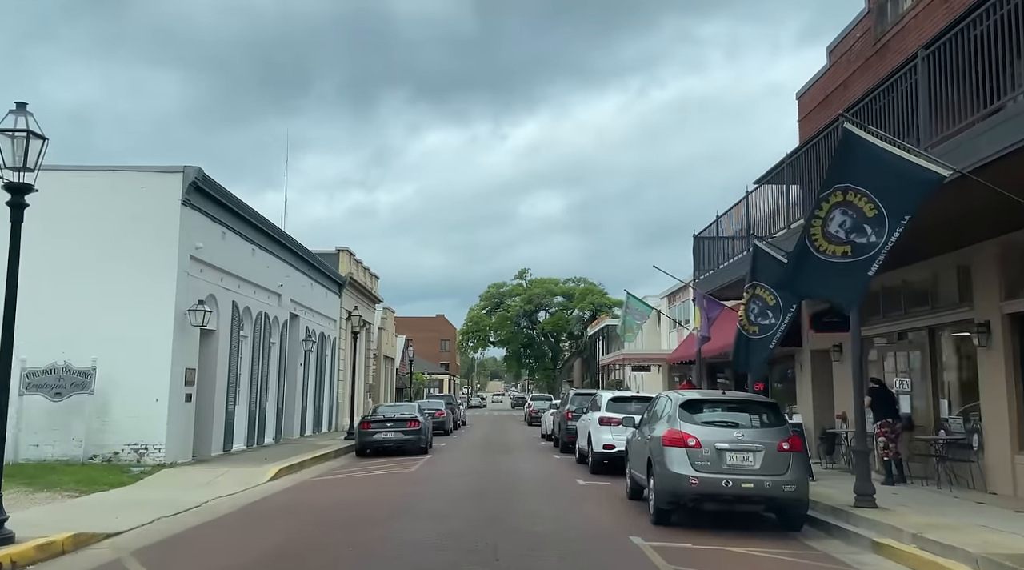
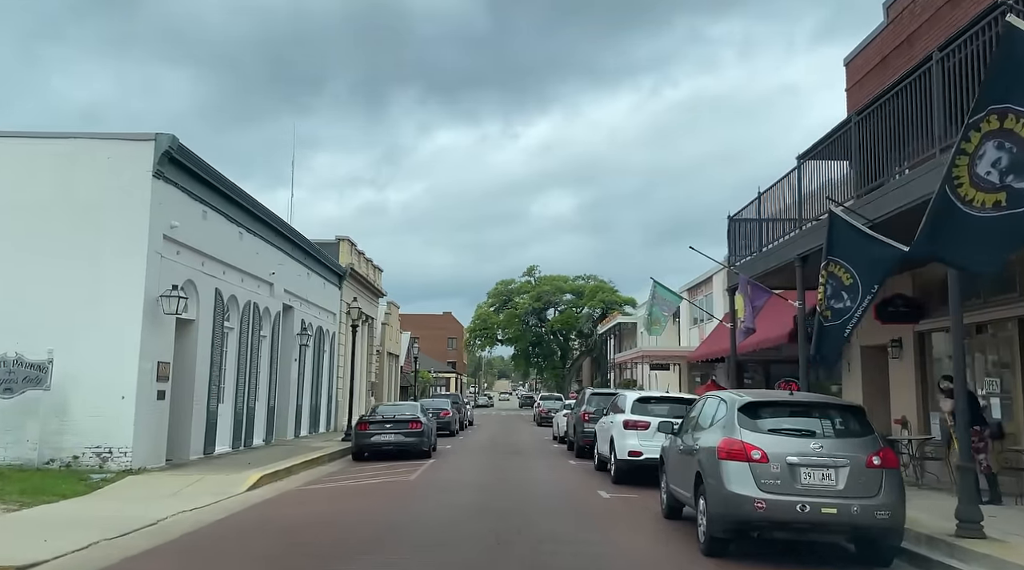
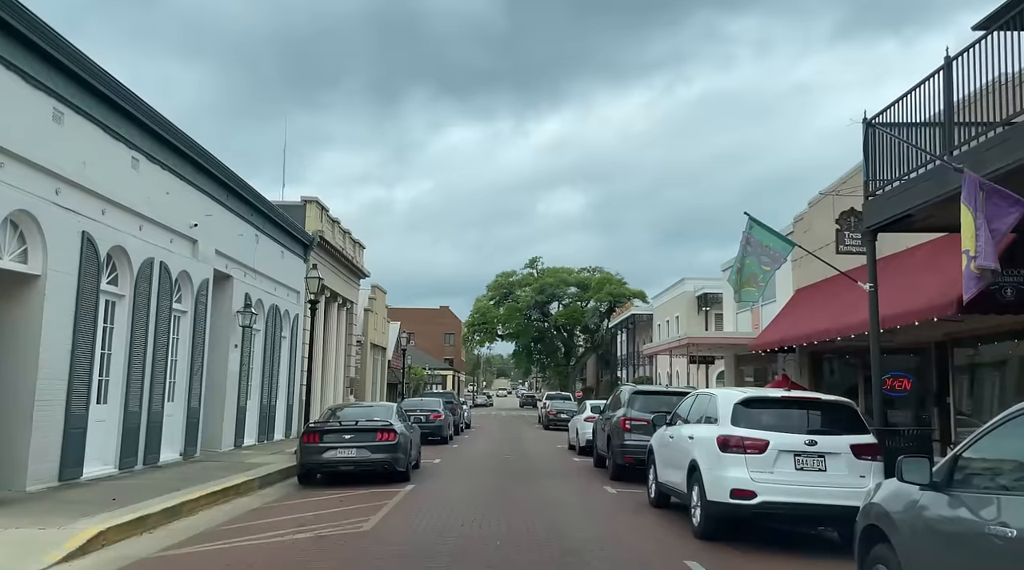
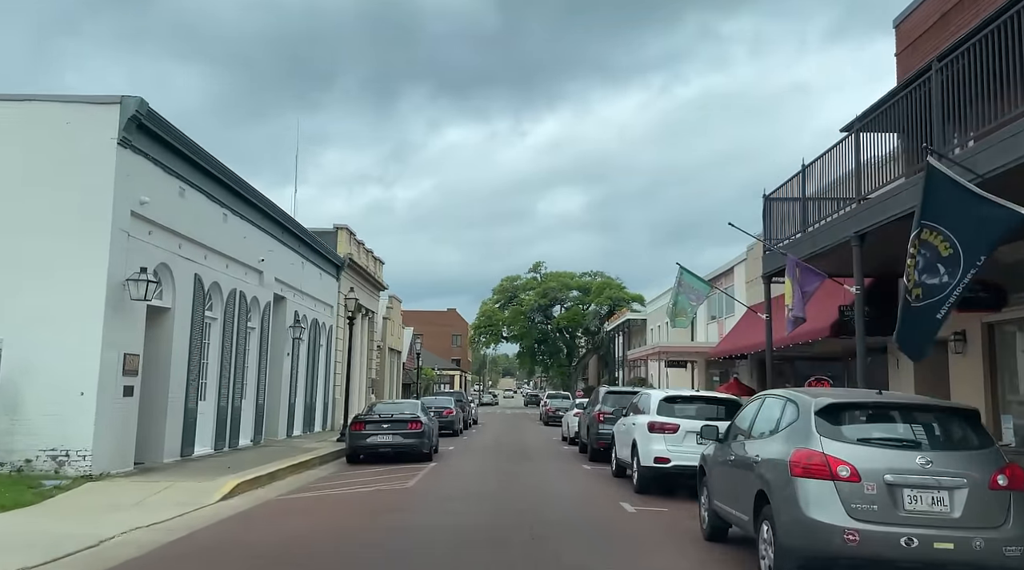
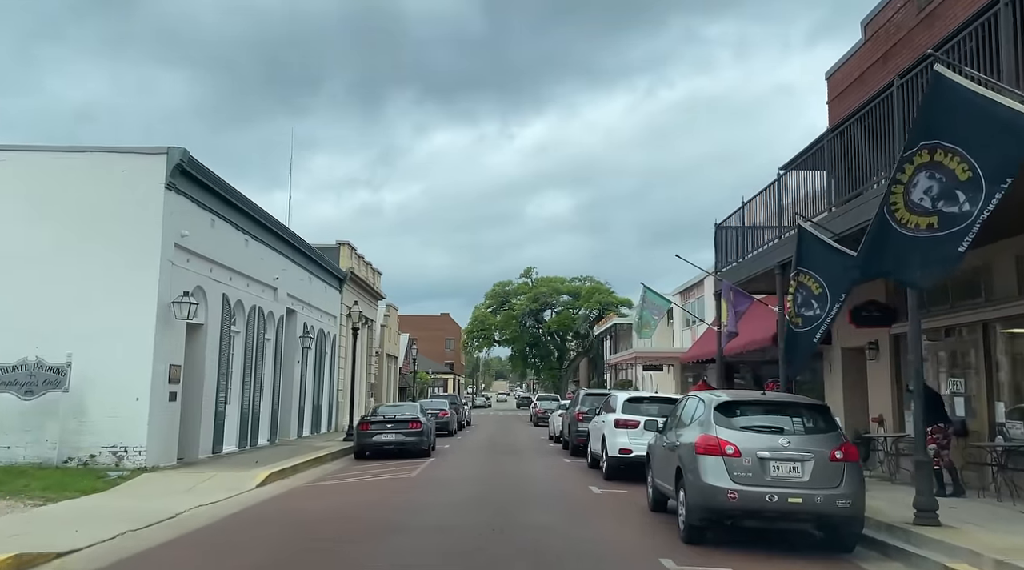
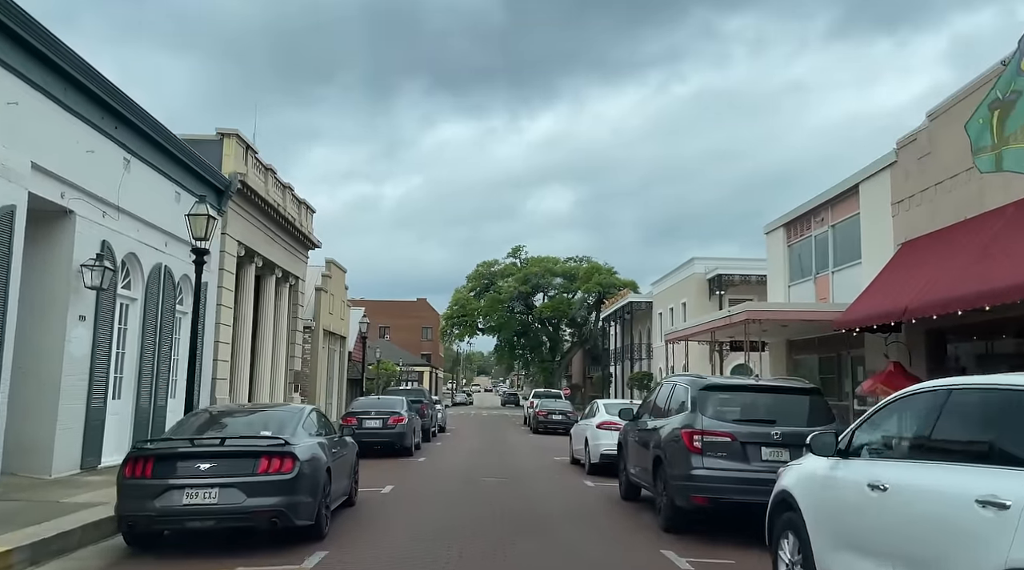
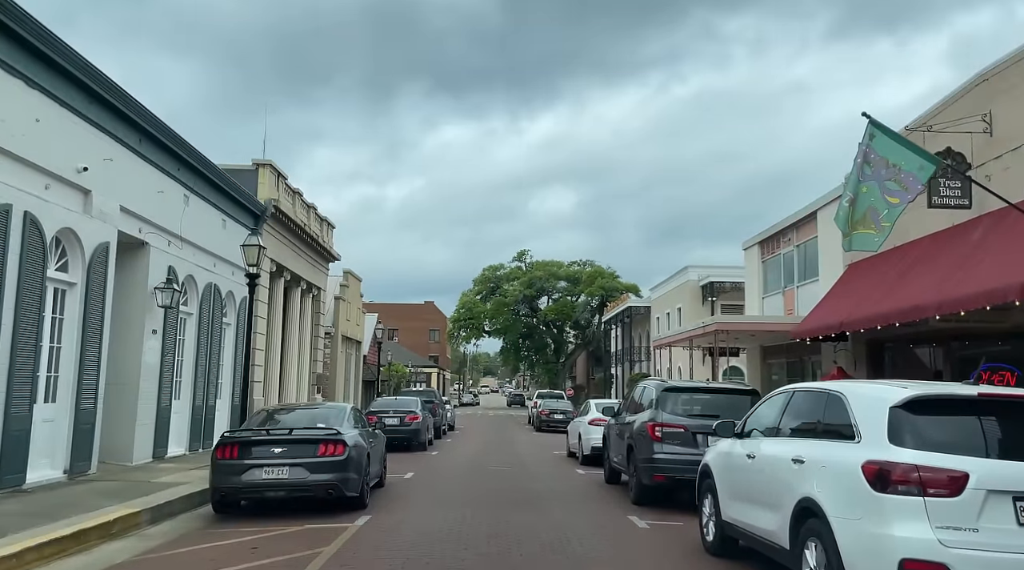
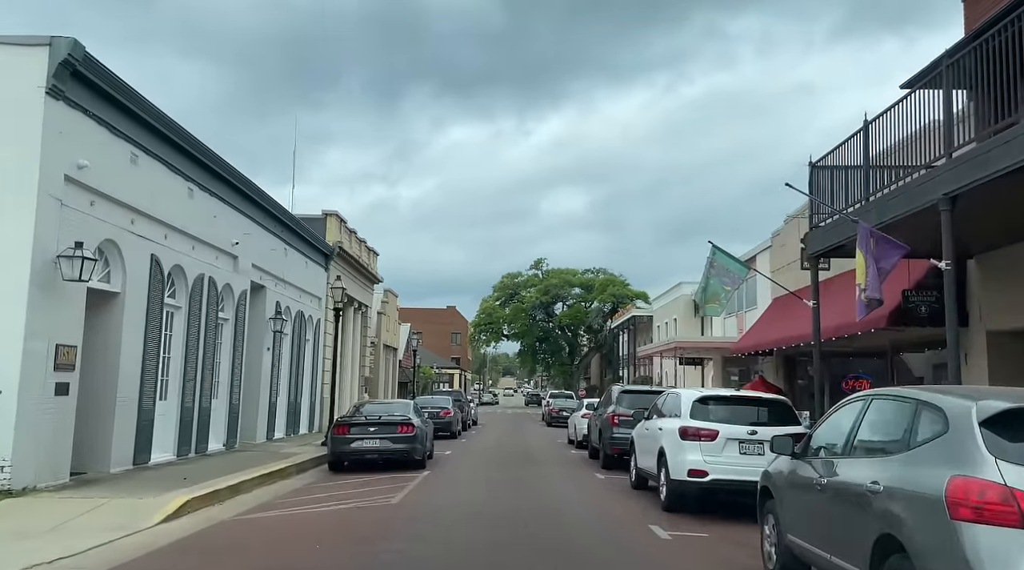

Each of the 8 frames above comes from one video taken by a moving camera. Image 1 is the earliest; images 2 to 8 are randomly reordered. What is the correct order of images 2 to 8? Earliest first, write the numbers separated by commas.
5, 2, 4, 8, 3, 7, 6
